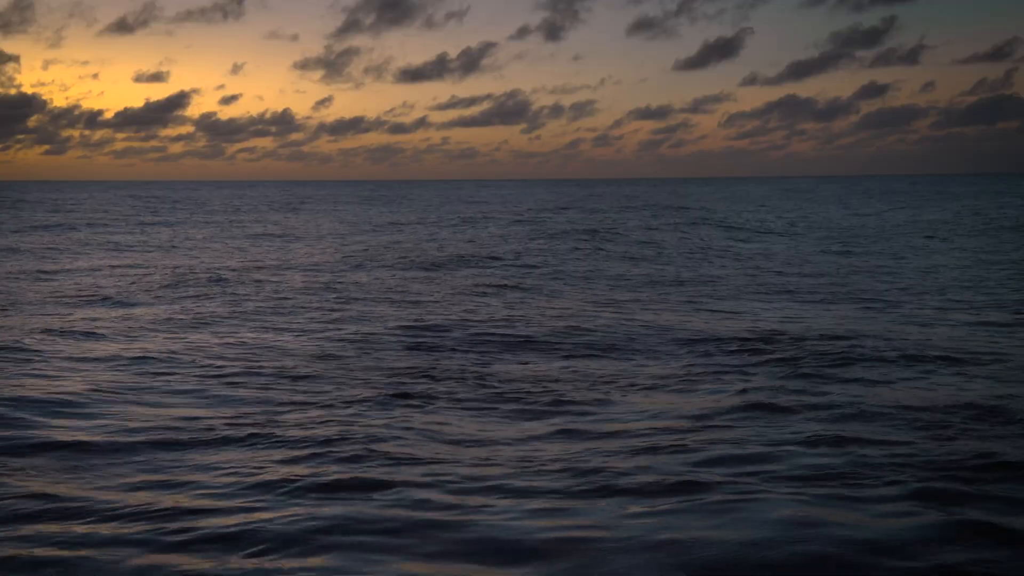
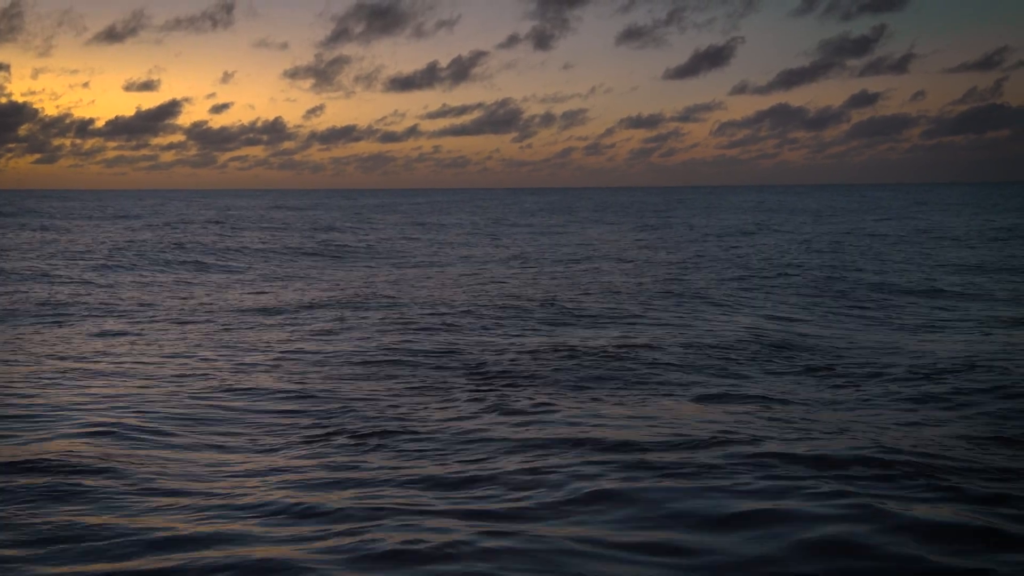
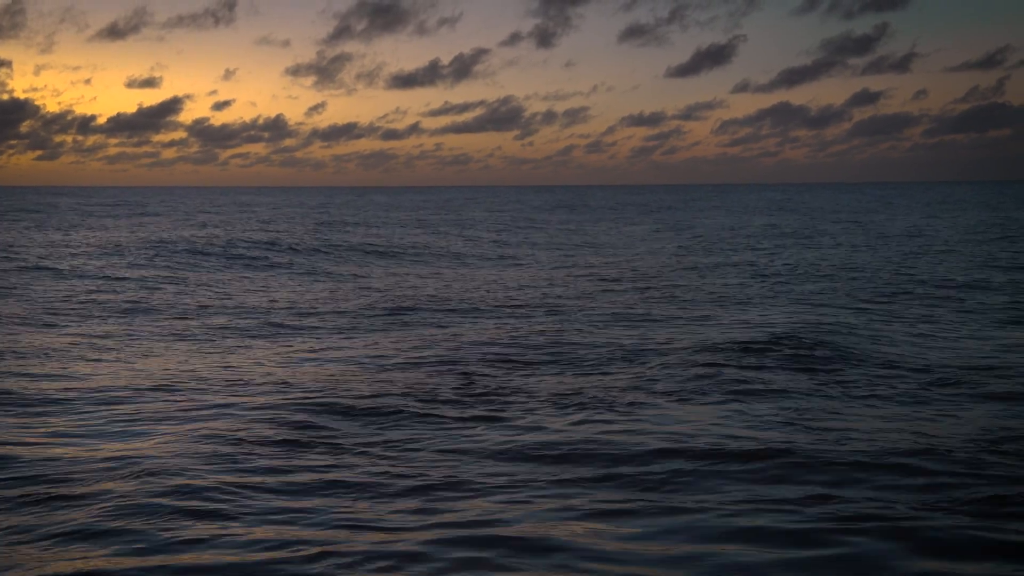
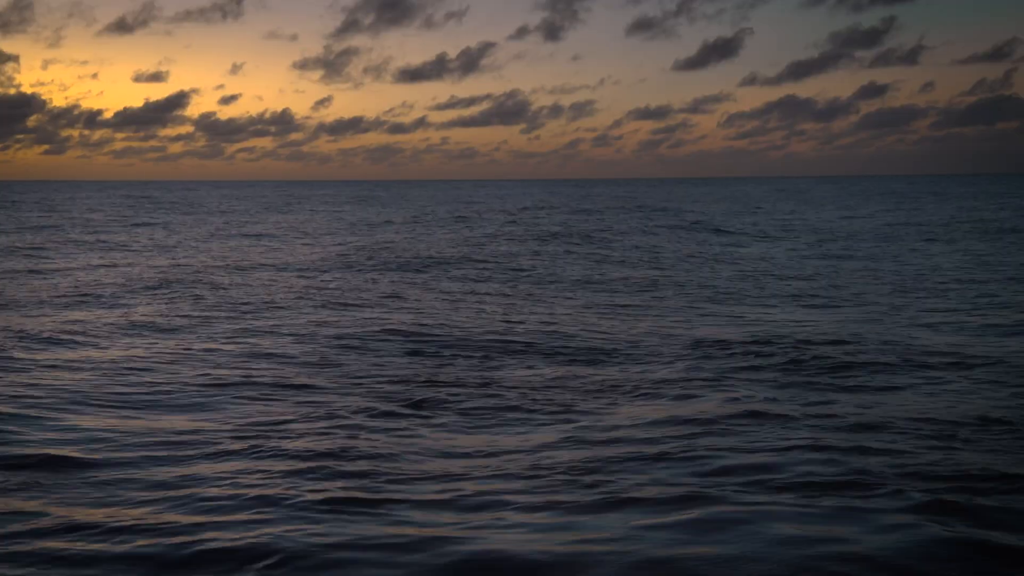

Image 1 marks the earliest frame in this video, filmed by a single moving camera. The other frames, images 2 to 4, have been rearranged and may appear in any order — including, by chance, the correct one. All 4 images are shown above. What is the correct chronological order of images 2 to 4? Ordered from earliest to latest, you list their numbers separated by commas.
4, 3, 2
